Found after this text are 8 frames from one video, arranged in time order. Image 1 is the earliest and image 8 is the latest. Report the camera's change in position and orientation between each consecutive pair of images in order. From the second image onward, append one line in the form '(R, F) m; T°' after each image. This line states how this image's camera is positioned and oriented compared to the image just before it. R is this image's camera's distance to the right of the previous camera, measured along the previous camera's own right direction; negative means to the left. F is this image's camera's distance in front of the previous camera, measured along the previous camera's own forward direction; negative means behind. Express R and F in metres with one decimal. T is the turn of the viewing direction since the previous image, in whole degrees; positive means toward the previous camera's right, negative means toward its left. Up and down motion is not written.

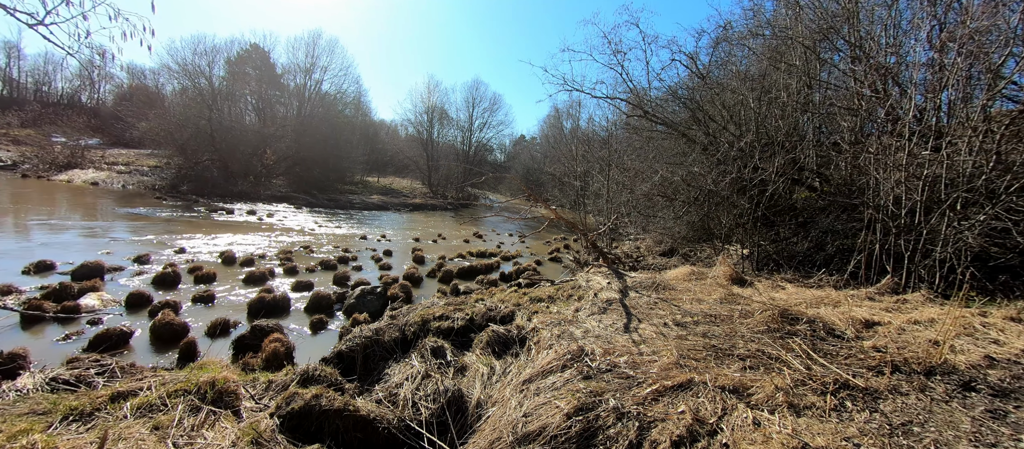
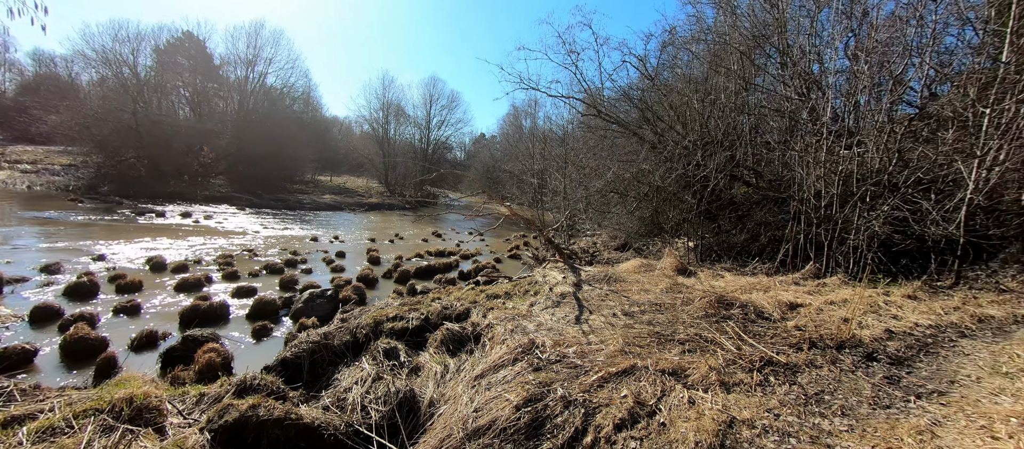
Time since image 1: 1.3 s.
(+0.1, 0.0) m; +6°
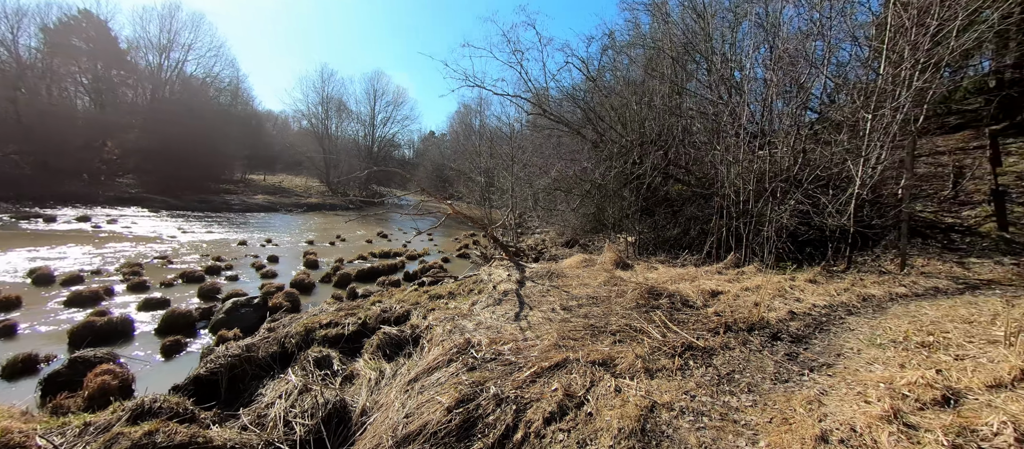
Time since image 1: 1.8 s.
(+0.2, 0.0) m; +7°
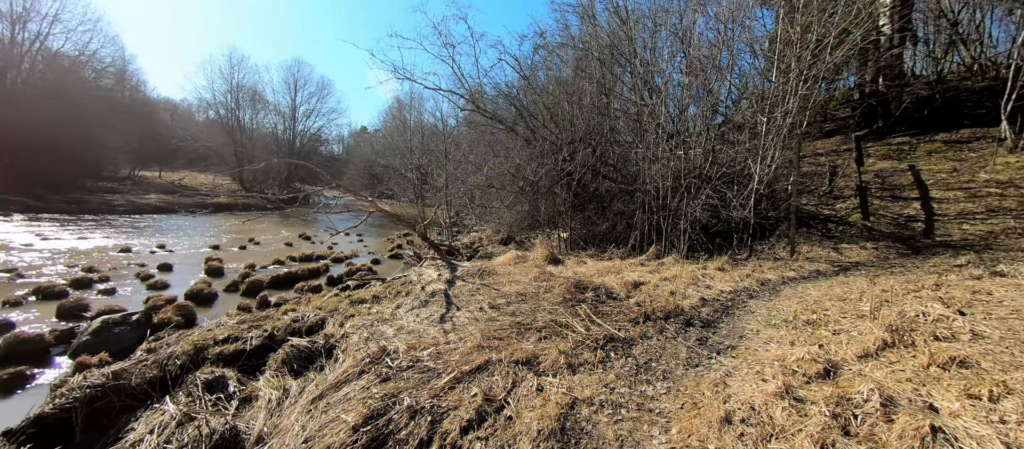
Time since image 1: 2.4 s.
(+0.2, +0.1) m; +9°
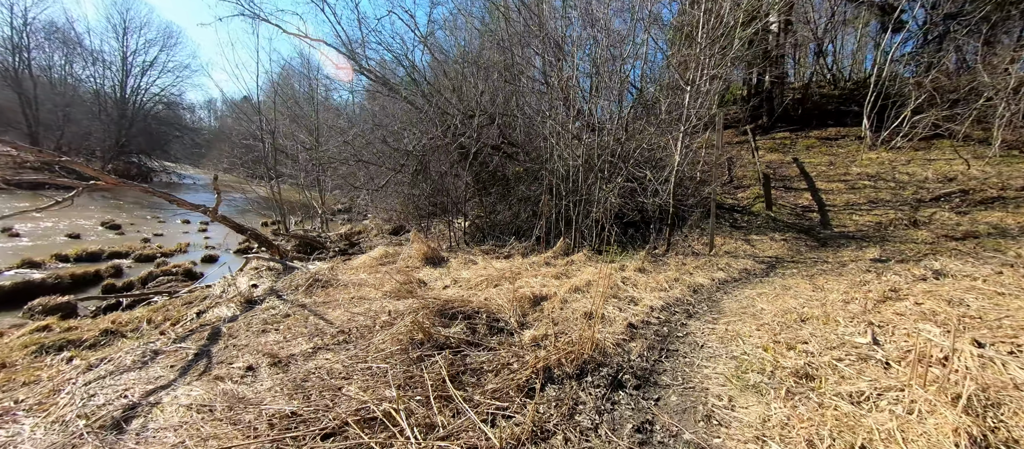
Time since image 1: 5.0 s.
(+0.6, +1.5) m; +14°
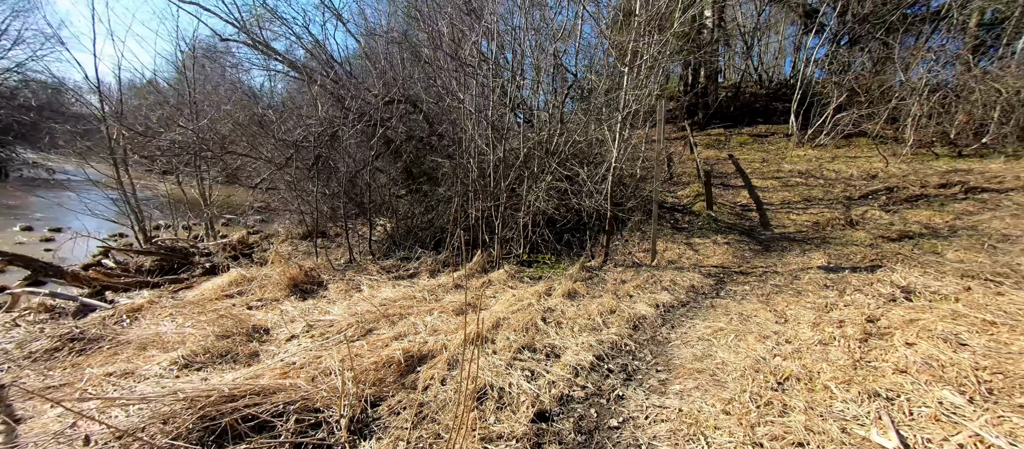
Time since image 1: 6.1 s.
(+0.5, +0.9) m; +8°
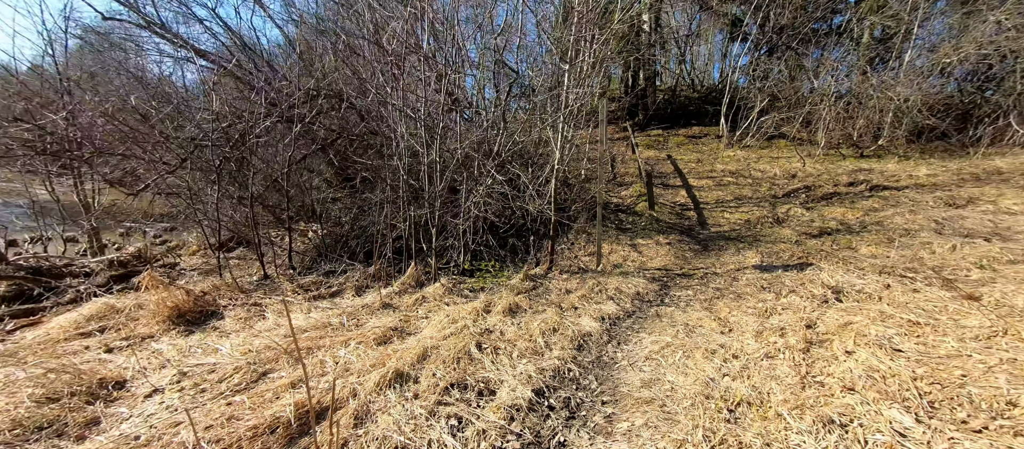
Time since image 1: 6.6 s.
(+0.1, +0.3) m; +8°
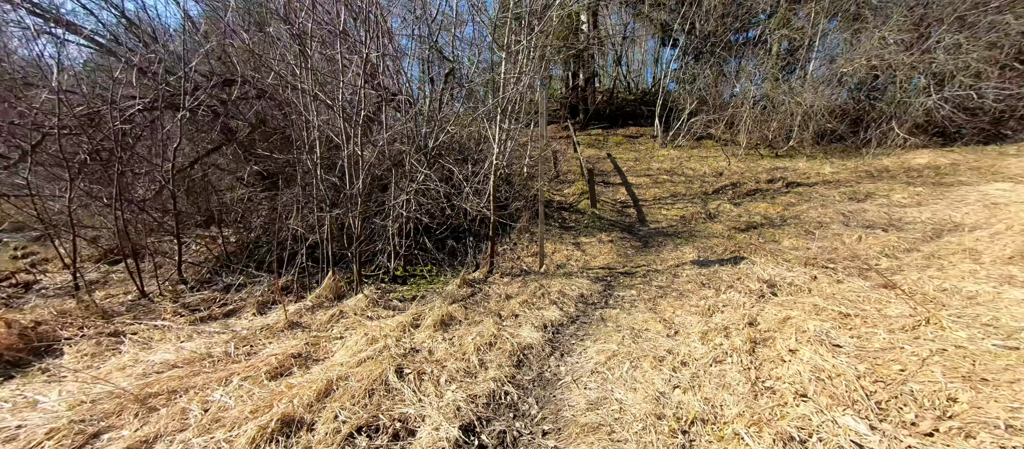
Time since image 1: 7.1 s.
(+0.1, +0.3) m; +8°
